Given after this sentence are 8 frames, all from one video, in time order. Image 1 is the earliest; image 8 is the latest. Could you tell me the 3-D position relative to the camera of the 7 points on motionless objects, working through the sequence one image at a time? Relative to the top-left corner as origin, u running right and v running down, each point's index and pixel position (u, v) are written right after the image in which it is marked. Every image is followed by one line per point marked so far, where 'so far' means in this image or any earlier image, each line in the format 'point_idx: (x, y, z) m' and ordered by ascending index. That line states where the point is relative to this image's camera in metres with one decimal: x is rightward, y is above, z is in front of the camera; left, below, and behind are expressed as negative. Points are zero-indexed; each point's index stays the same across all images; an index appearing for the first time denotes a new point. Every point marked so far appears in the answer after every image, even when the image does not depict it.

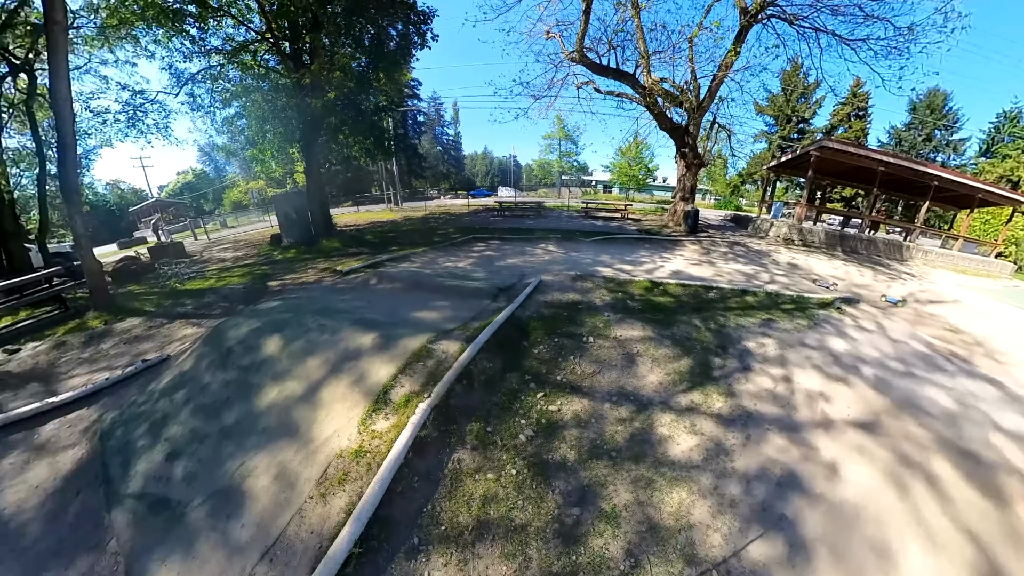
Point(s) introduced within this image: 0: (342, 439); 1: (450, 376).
0: (-1.5, -1.4, +3.6) m
1: (-0.6, -1.0, +4.4) m
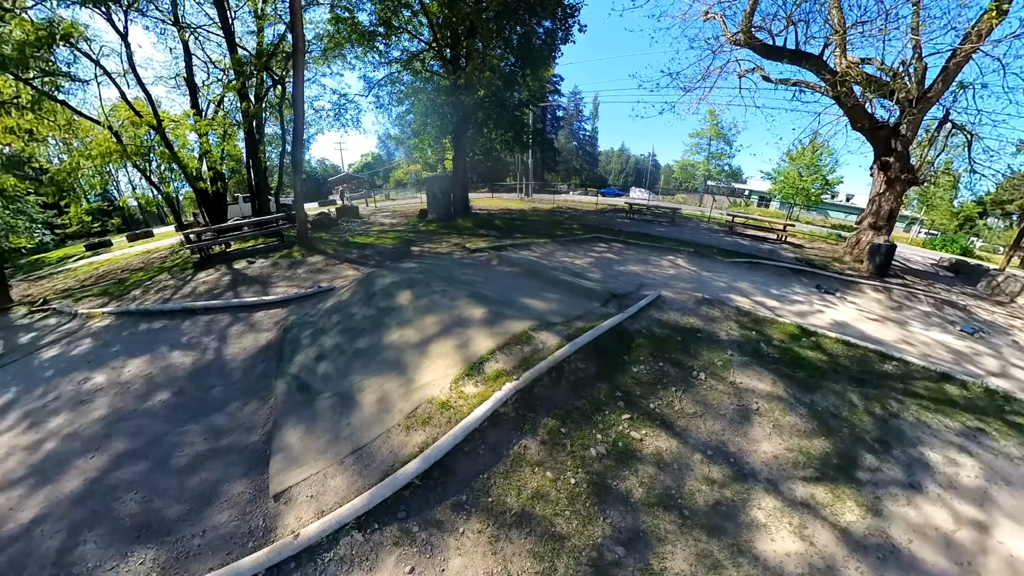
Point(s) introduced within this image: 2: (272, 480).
0: (-0.8, -1.1, +4.2) m
1: (+0.4, -0.9, +4.4) m
2: (-2.1, -1.7, +3.3) m
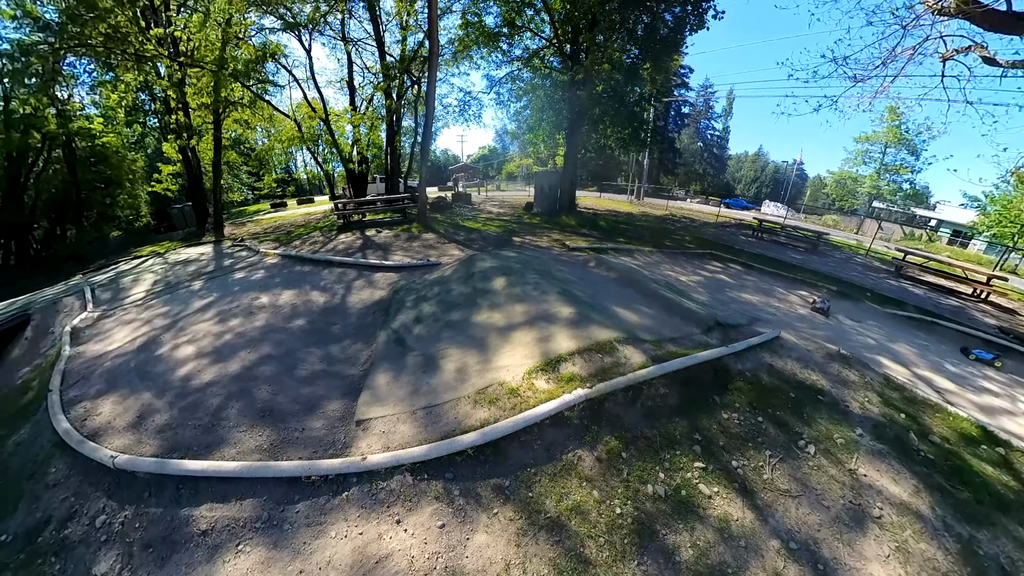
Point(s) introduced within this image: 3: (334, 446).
0: (0.0, -1.0, +4.4) m
1: (+1.2, -1.0, +4.1) m
2: (-1.6, -1.3, +4.0) m
3: (-1.6, -1.5, +3.7) m
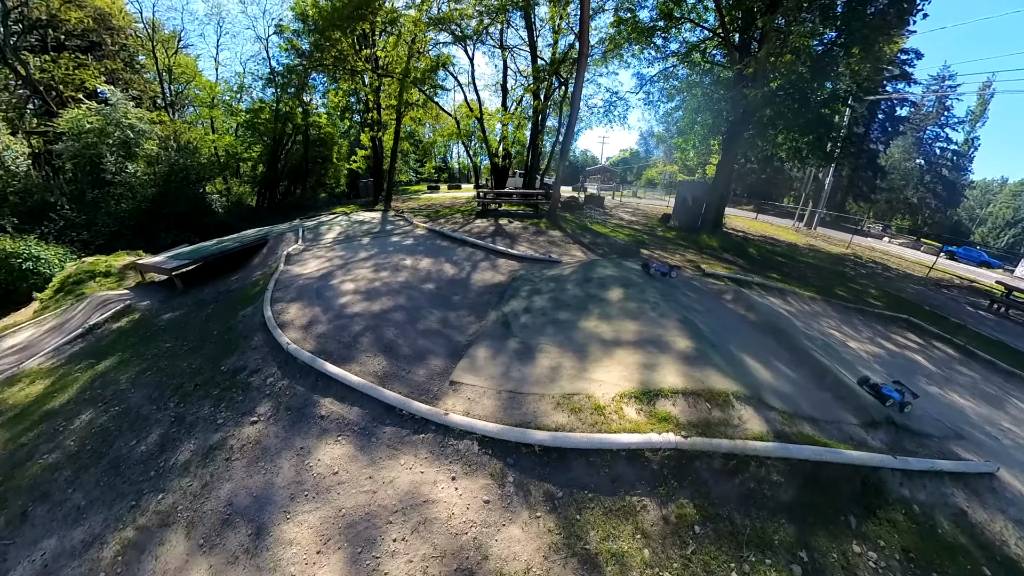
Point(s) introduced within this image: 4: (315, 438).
0: (+0.9, -1.1, +4.2) m
1: (+1.8, -1.4, +3.4) m
2: (-0.7, -1.0, +4.6) m
3: (-0.9, -1.2, +4.3) m
4: (-1.9, -1.4, +3.6) m
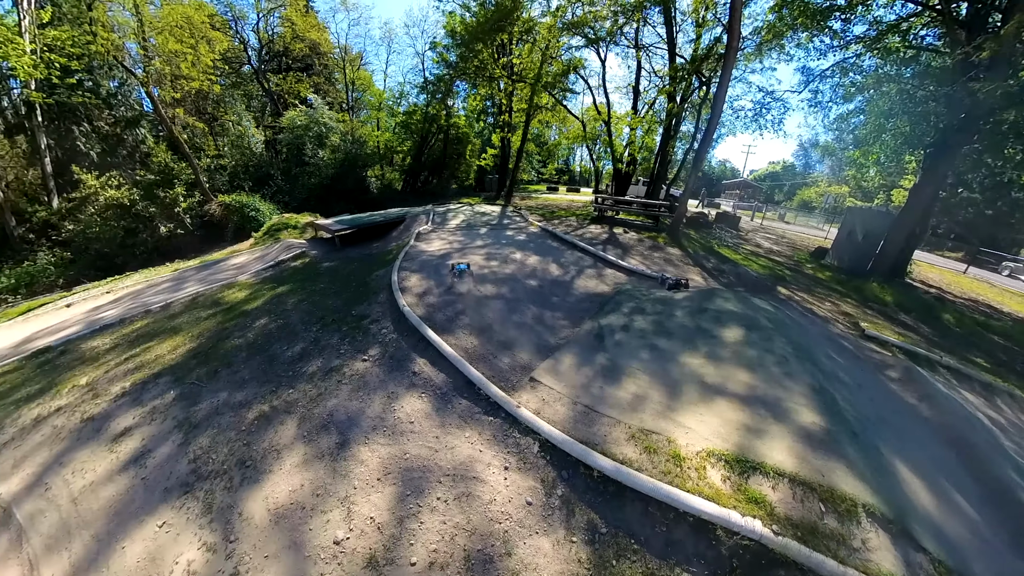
0: (+1.6, -1.4, +3.6) m
1: (+2.0, -1.8, +2.5) m
2: (+0.3, -1.0, +4.7) m
3: (0.0, -1.1, +4.5) m
4: (-1.2, -1.2, +4.3) m
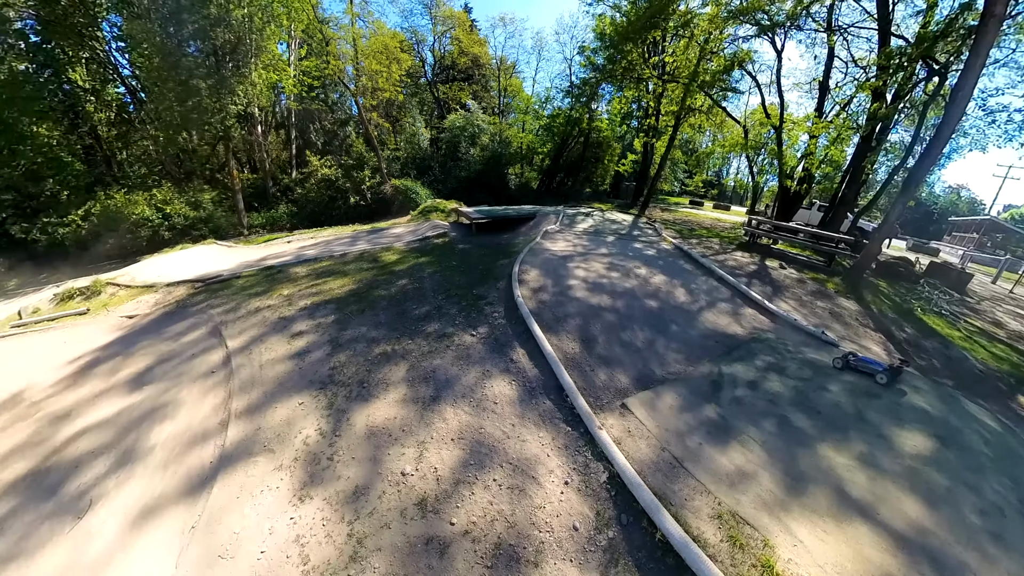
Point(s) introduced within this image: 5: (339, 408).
0: (+1.9, -1.8, +2.7) m
1: (+1.6, -2.2, +1.6) m
2: (+1.4, -1.2, +4.2) m
3: (+0.9, -1.3, +4.2) m
4: (-0.2, -1.0, +4.6) m
5: (-1.8, -1.3, +4.0) m
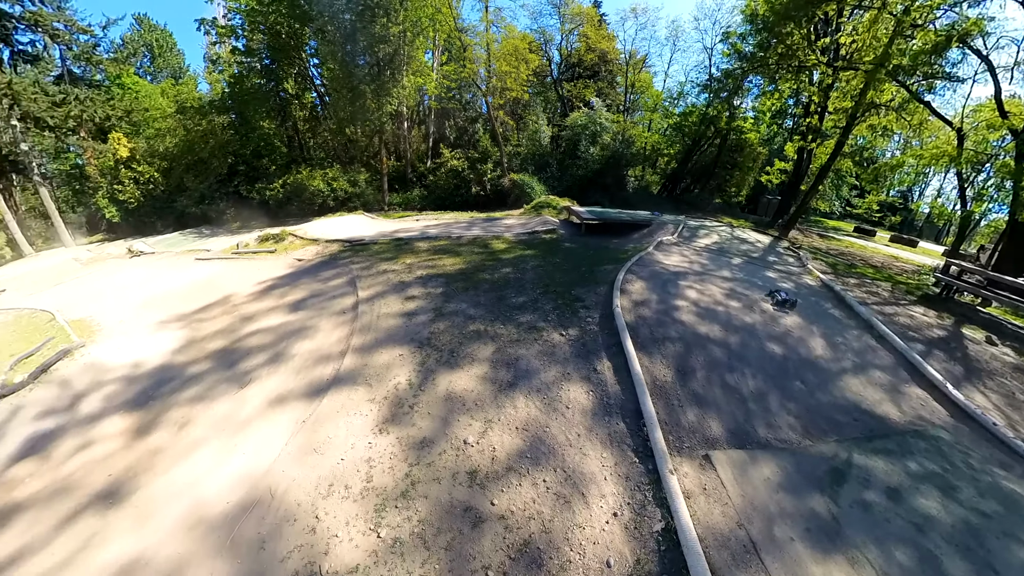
0: (+1.7, -2.2, +2.0) m
1: (+1.0, -2.5, +1.1) m
2: (+2.0, -1.5, +3.5) m
3: (+1.6, -1.5, +3.7) m
4: (+0.8, -1.1, +4.5) m
5: (-1.0, -1.0, +4.6) m
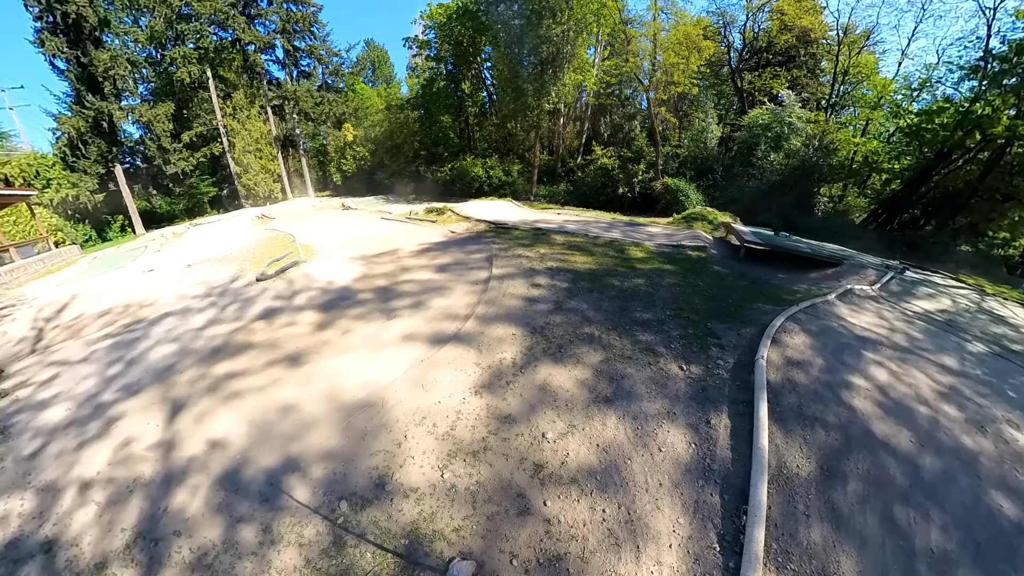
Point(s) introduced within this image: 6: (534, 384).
0: (+1.0, -2.5, +1.3) m
1: (-0.1, -2.6, +0.9) m
2: (+2.1, -2.0, +2.4) m
3: (+1.9, -1.9, +2.8) m
4: (+1.7, -1.4, +3.8) m
5: (+0.3, -0.8, +4.8) m
6: (+0.2, -1.1, +4.4) m
